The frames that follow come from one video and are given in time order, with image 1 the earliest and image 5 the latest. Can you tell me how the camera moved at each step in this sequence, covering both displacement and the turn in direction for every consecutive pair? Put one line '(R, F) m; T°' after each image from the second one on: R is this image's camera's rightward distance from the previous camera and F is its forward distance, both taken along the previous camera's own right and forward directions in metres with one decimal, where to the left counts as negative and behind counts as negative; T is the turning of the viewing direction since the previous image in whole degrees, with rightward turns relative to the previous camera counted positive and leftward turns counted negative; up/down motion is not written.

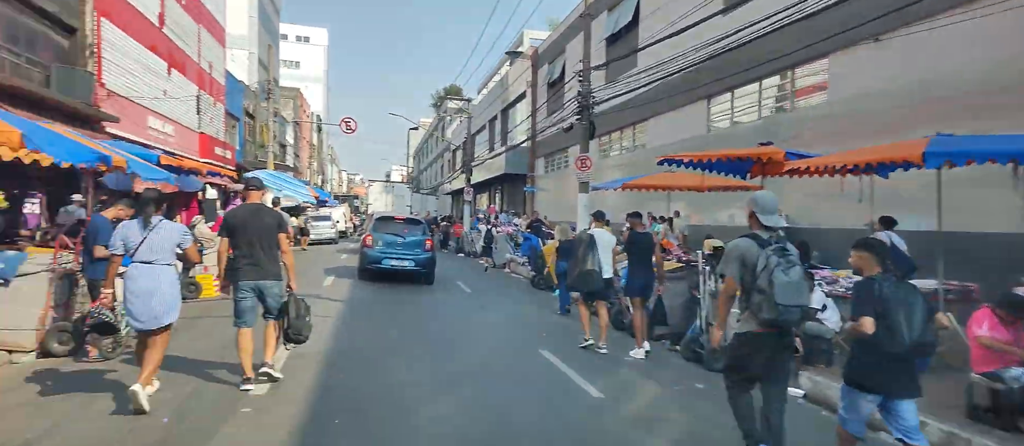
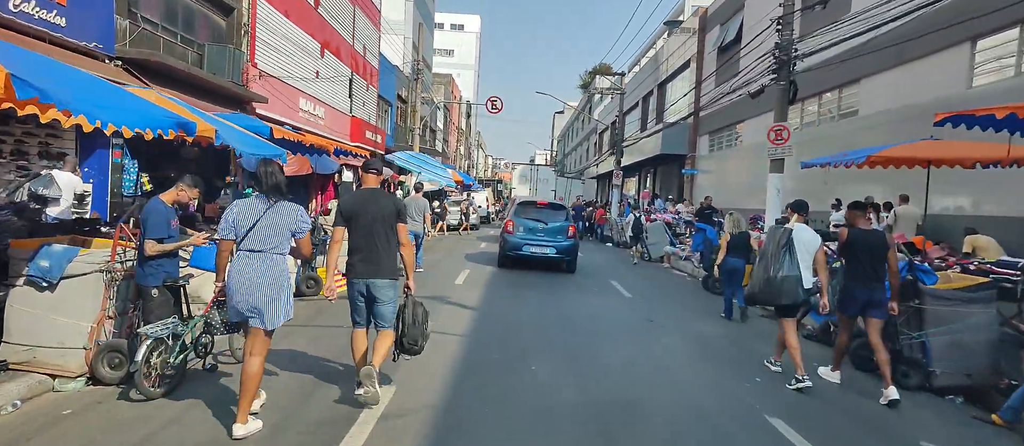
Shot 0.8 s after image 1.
(-0.4, +2.0) m; -14°
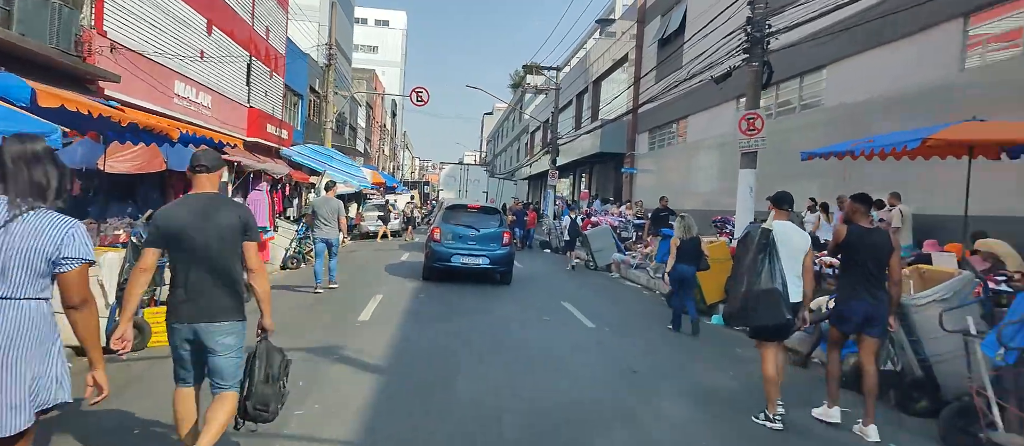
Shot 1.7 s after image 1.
(+0.1, +2.2) m; +7°
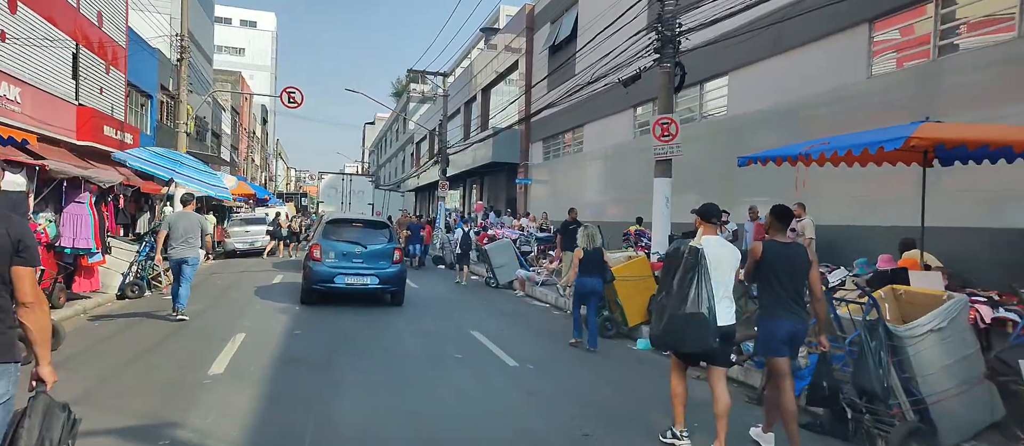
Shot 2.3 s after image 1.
(-0.2, +1.3) m; +12°
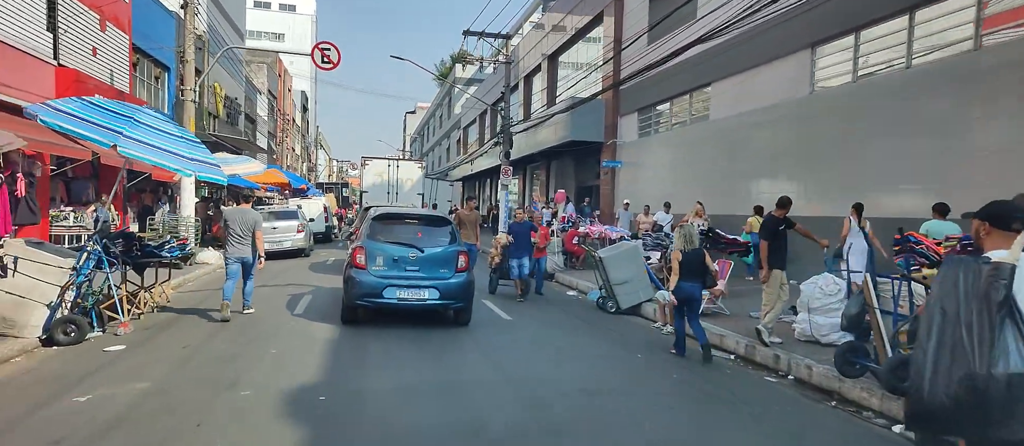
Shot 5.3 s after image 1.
(-1.5, +4.4) m; -4°
